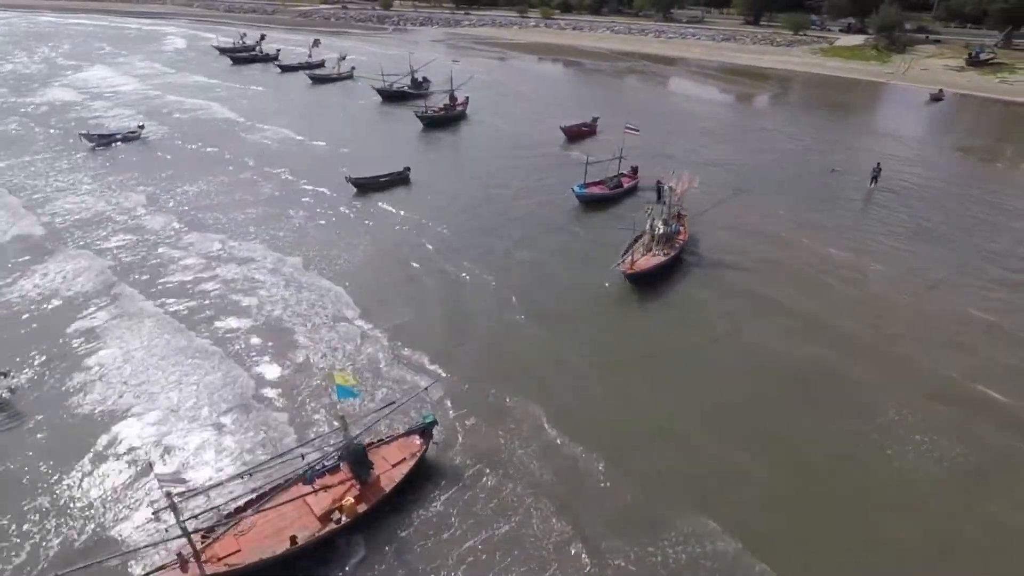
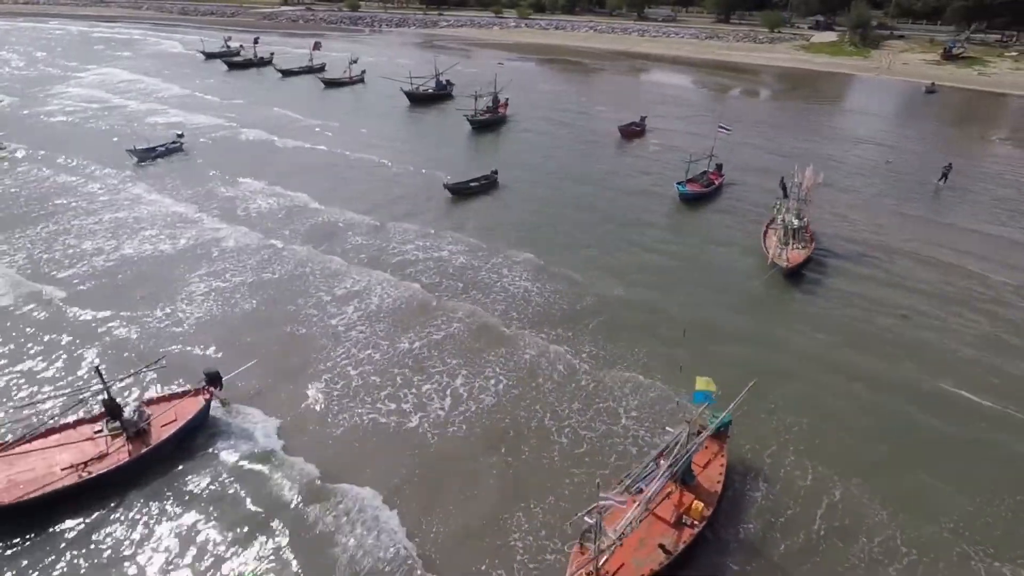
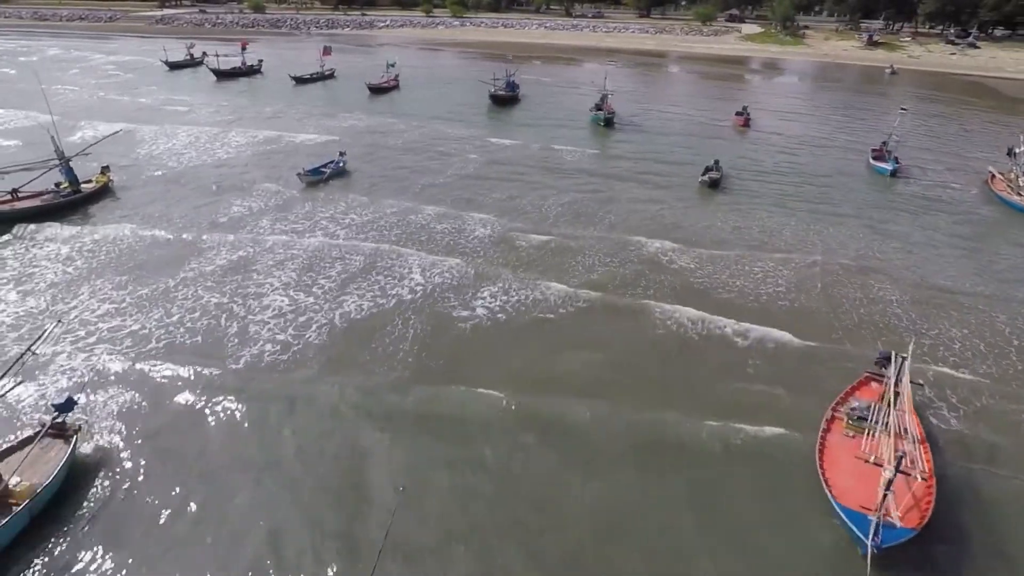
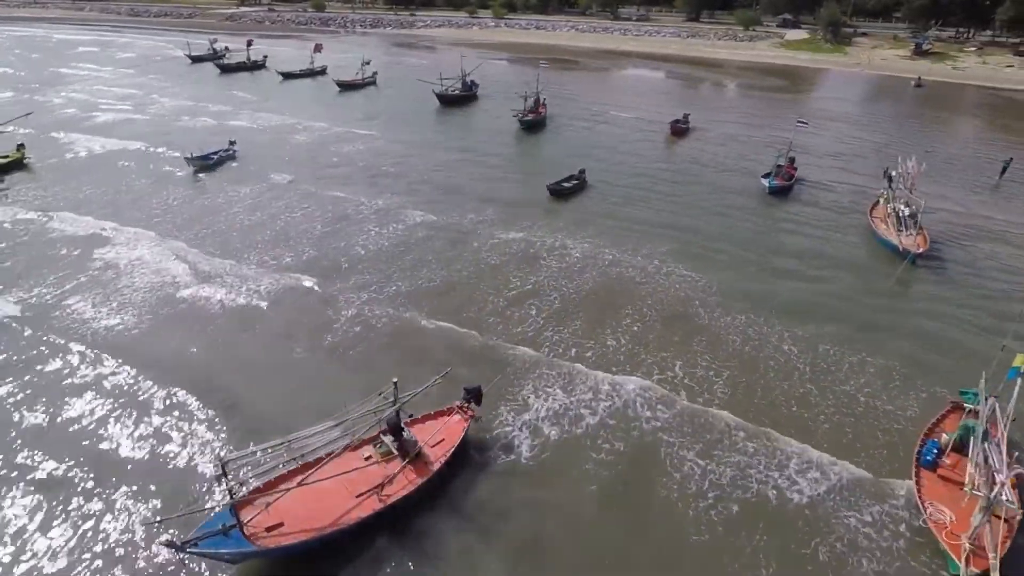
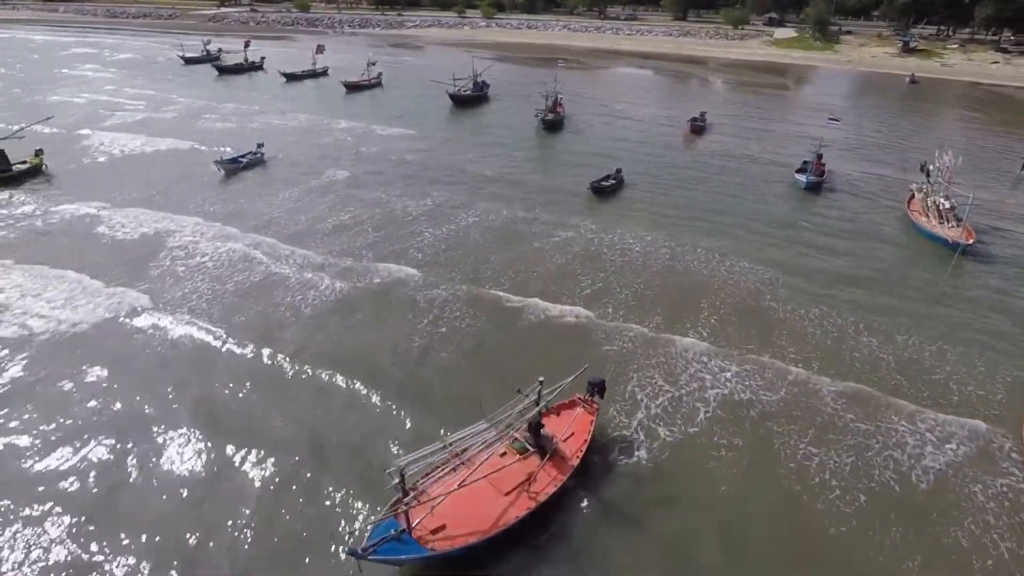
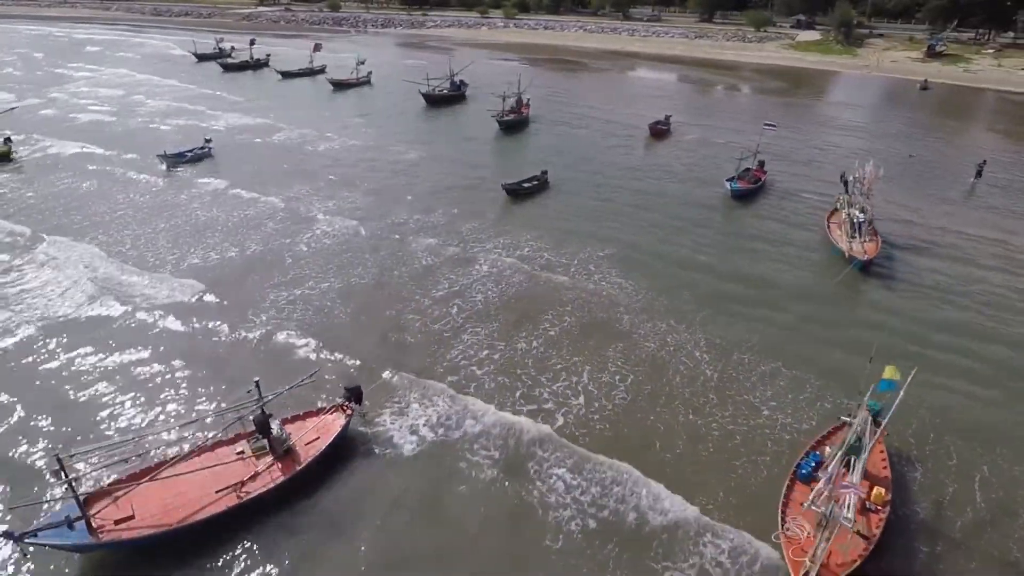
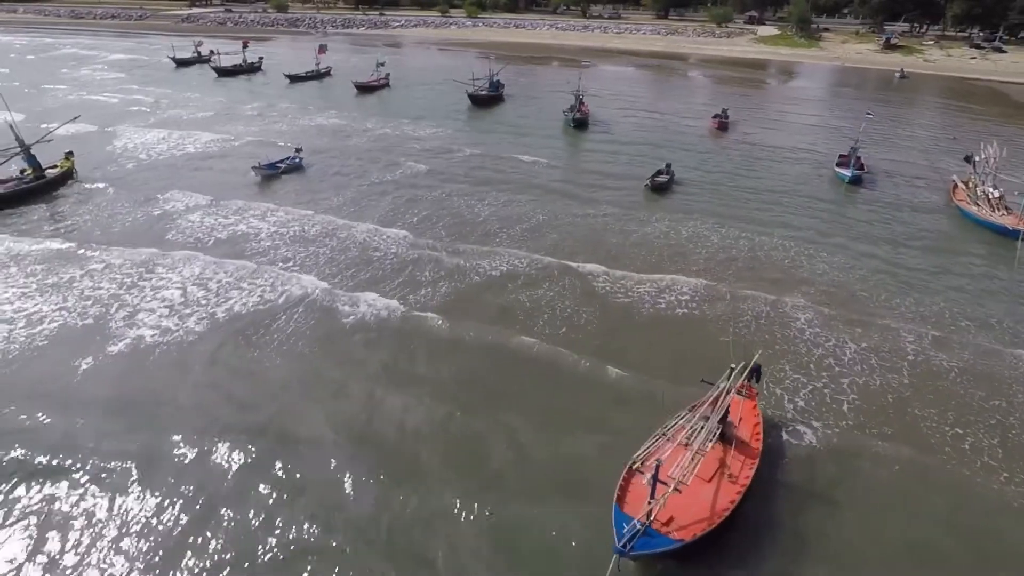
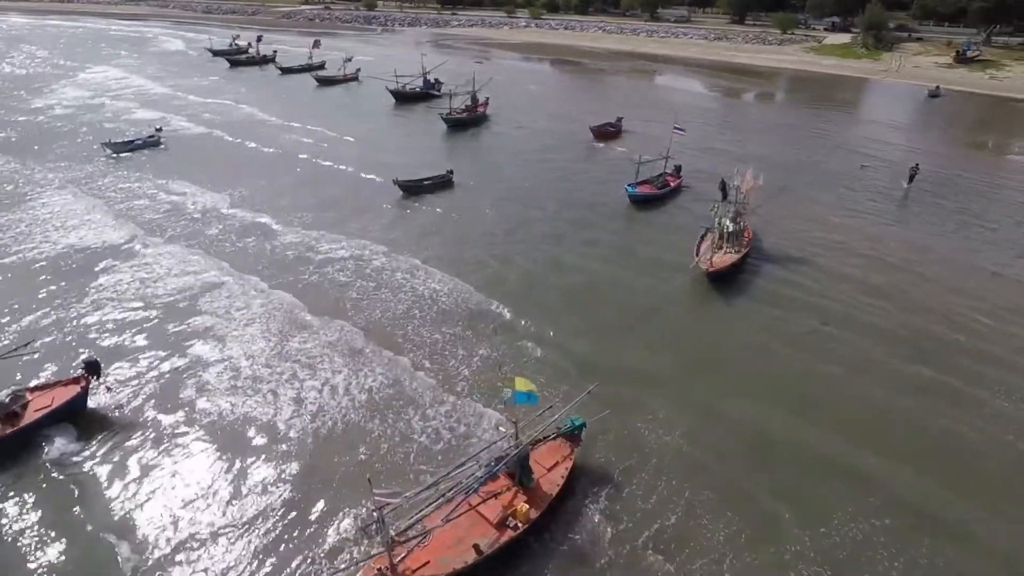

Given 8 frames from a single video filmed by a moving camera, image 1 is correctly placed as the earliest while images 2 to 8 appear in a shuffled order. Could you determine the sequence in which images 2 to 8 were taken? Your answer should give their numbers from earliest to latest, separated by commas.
8, 2, 6, 4, 5, 7, 3
